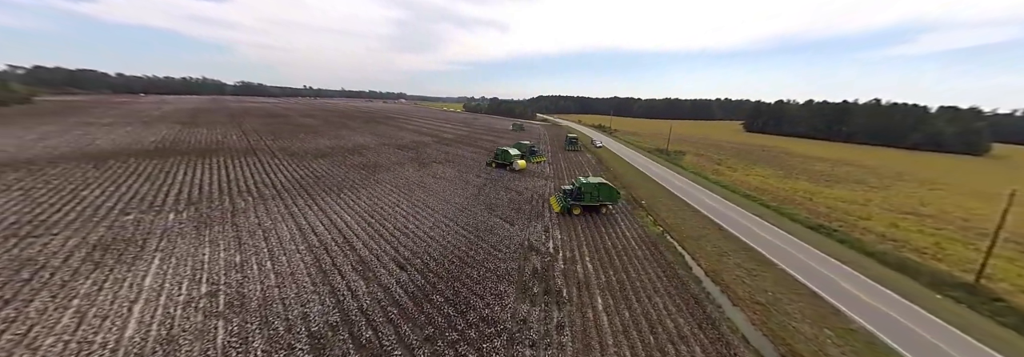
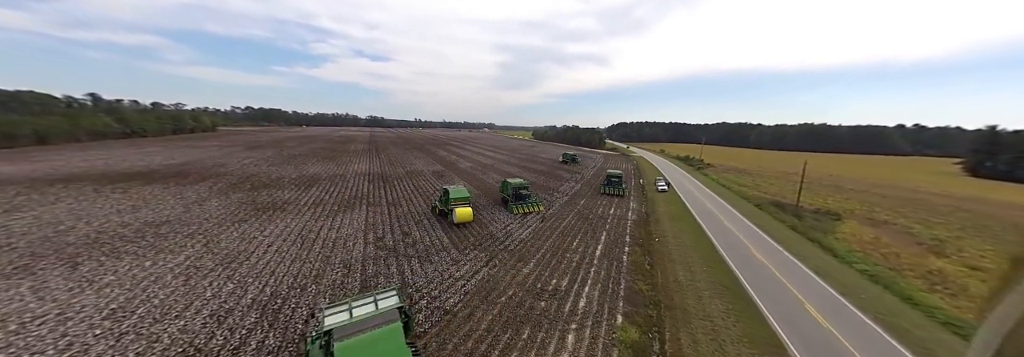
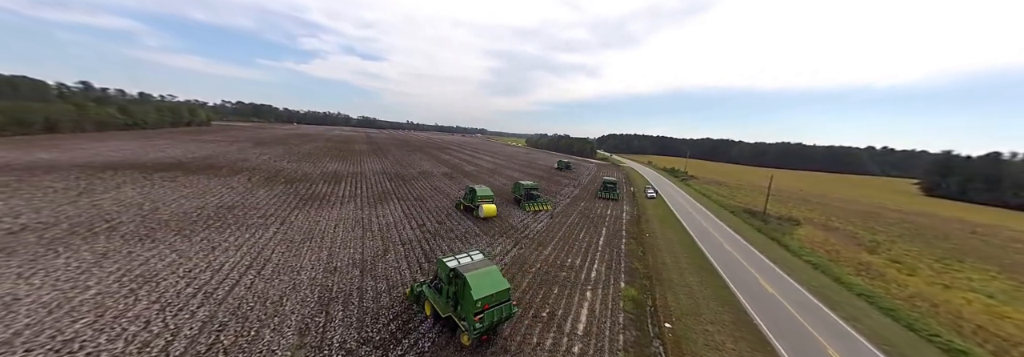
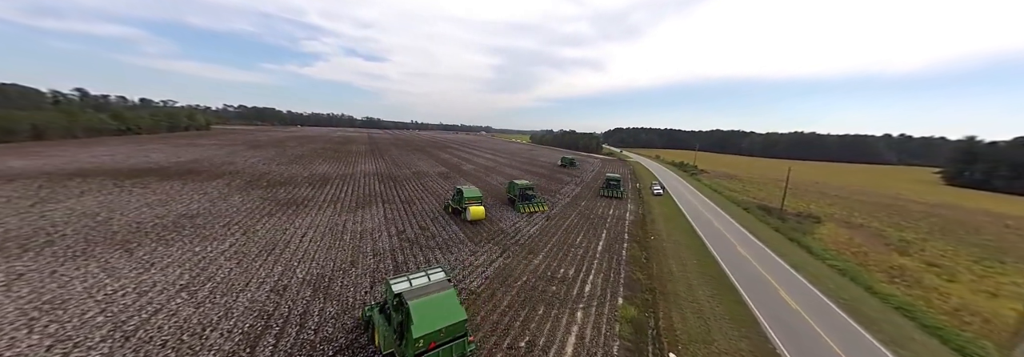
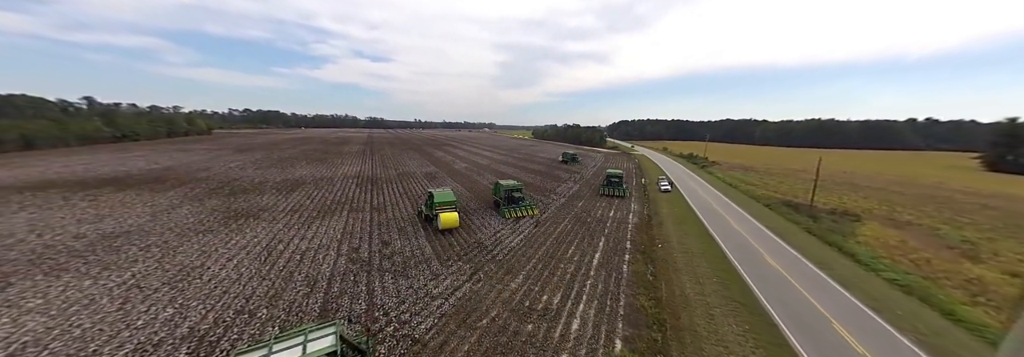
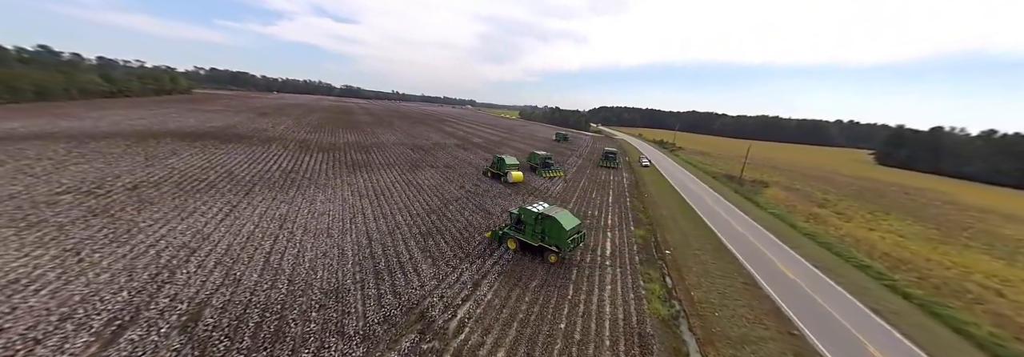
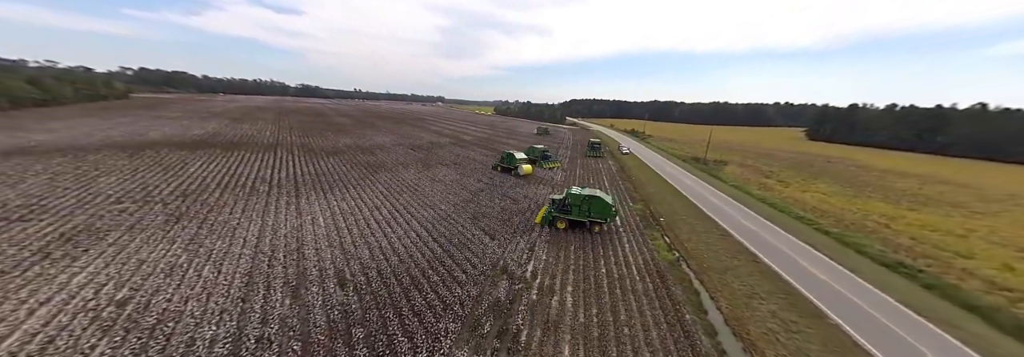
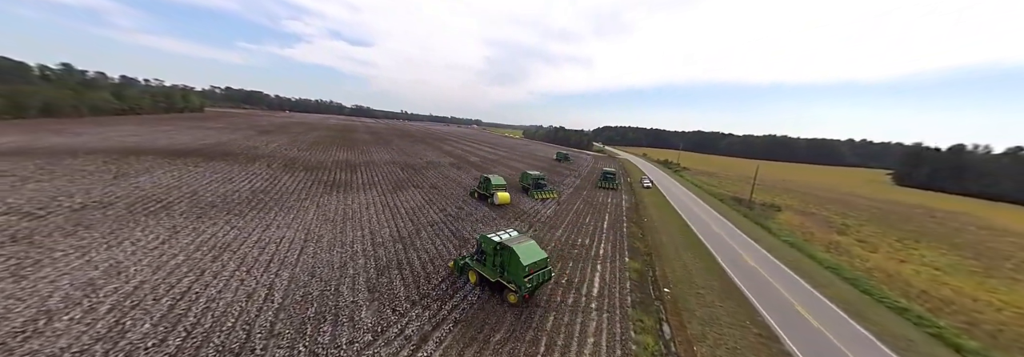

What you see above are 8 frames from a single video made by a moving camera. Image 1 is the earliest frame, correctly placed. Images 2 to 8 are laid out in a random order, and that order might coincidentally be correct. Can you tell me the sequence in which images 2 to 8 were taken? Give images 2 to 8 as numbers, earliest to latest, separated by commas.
7, 6, 8, 3, 4, 2, 5
